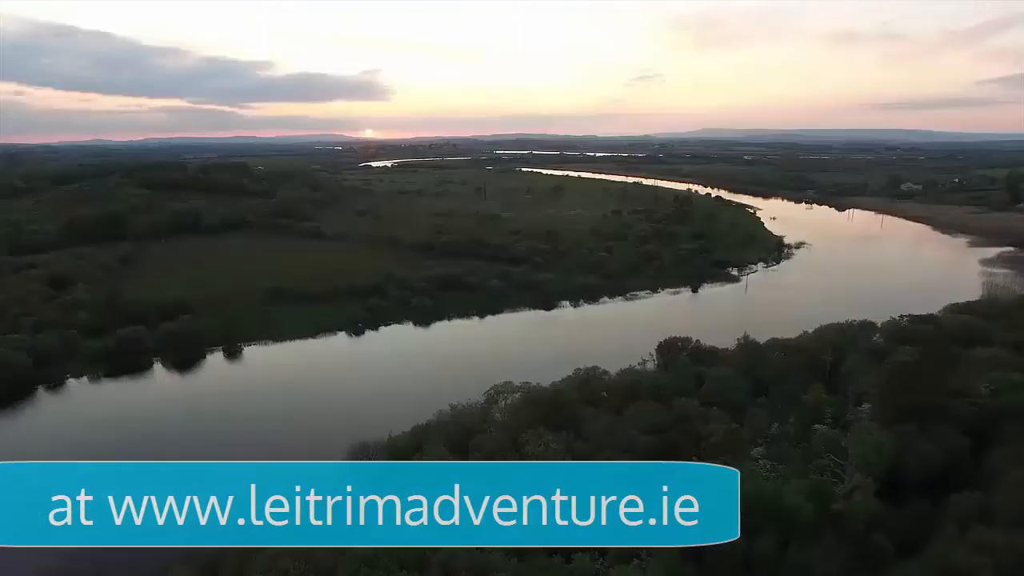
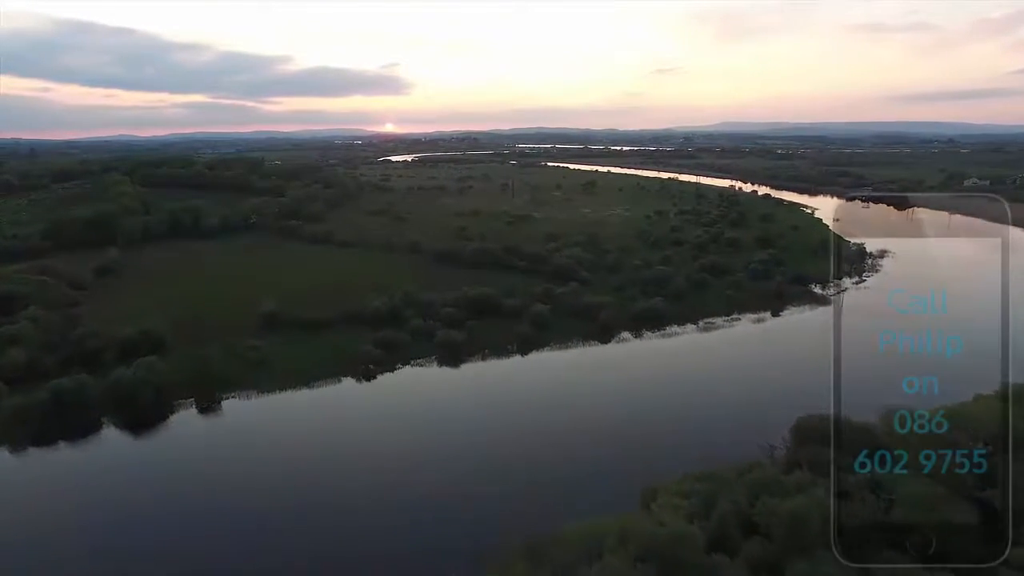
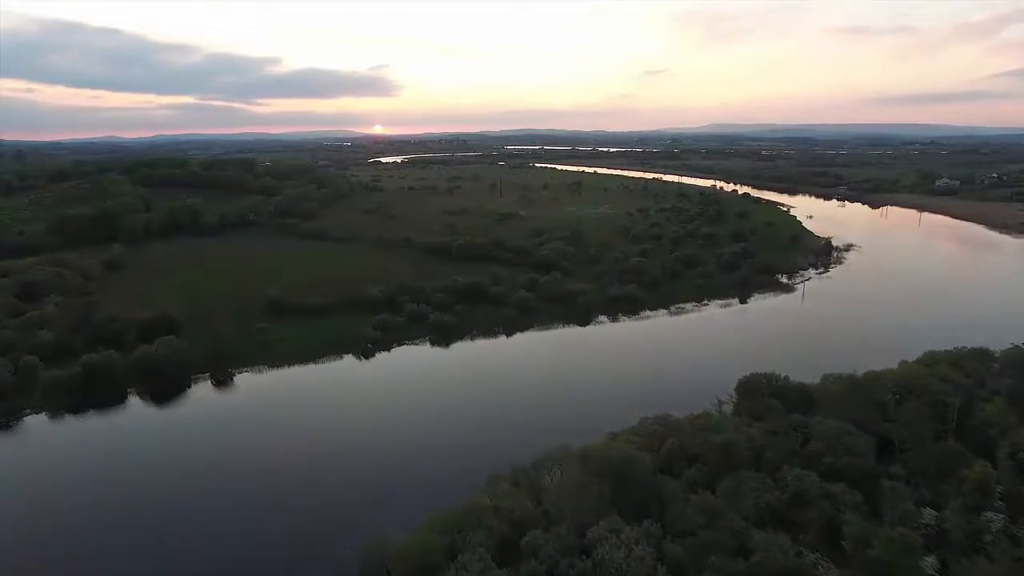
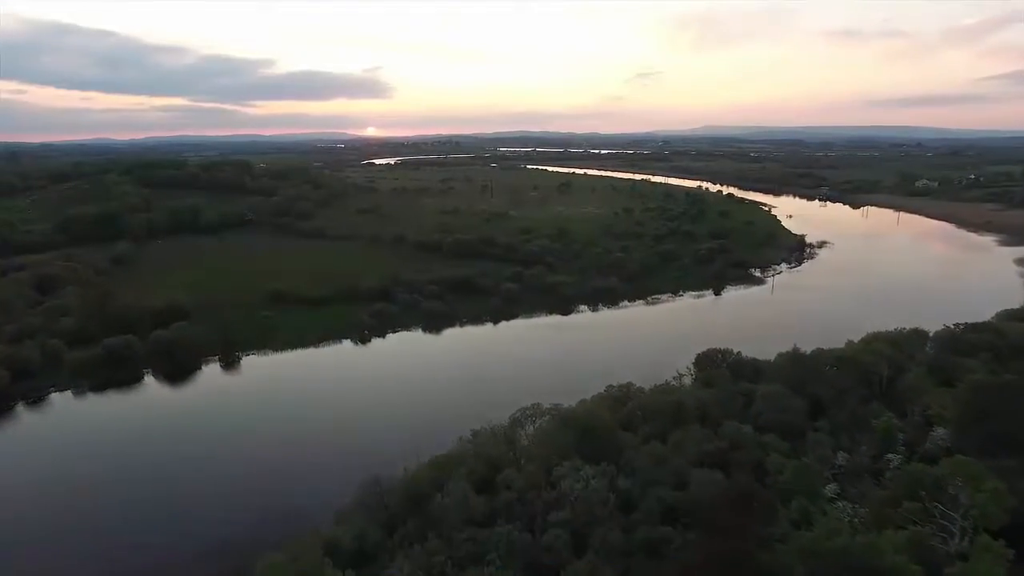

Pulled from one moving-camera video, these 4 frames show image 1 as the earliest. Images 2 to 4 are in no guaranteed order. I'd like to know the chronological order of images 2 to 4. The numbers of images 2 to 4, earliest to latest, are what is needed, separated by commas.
4, 3, 2
